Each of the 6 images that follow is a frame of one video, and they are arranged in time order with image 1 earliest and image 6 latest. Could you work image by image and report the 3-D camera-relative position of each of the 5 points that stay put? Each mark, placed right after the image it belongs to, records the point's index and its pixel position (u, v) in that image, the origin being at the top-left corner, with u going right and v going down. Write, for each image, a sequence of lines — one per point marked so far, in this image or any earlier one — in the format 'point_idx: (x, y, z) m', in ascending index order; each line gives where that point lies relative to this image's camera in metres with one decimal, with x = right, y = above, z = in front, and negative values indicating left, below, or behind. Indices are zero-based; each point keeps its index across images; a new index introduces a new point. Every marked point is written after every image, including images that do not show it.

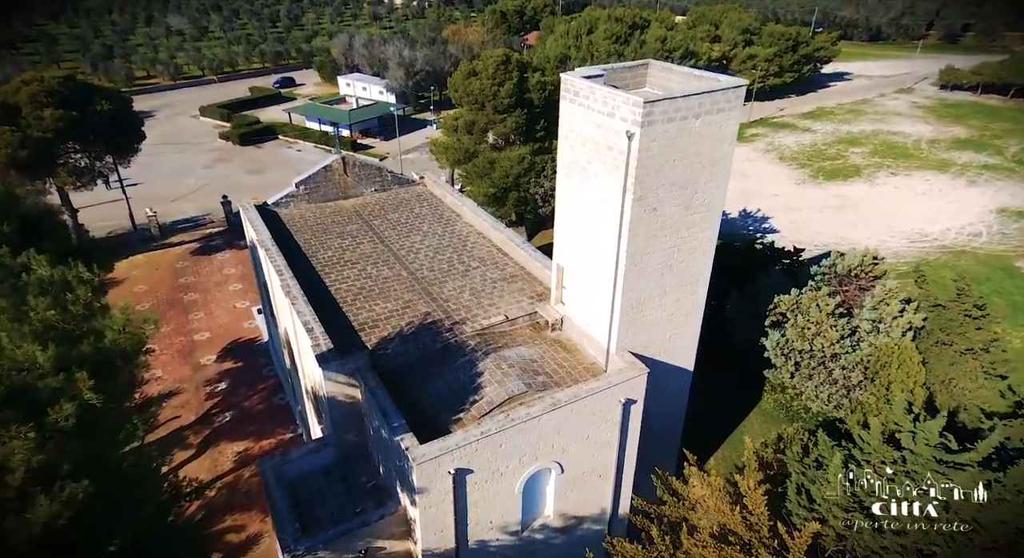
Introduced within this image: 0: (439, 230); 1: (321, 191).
0: (-2.0, +1.4, +18.2) m
1: (-5.7, +2.6, +19.4) m
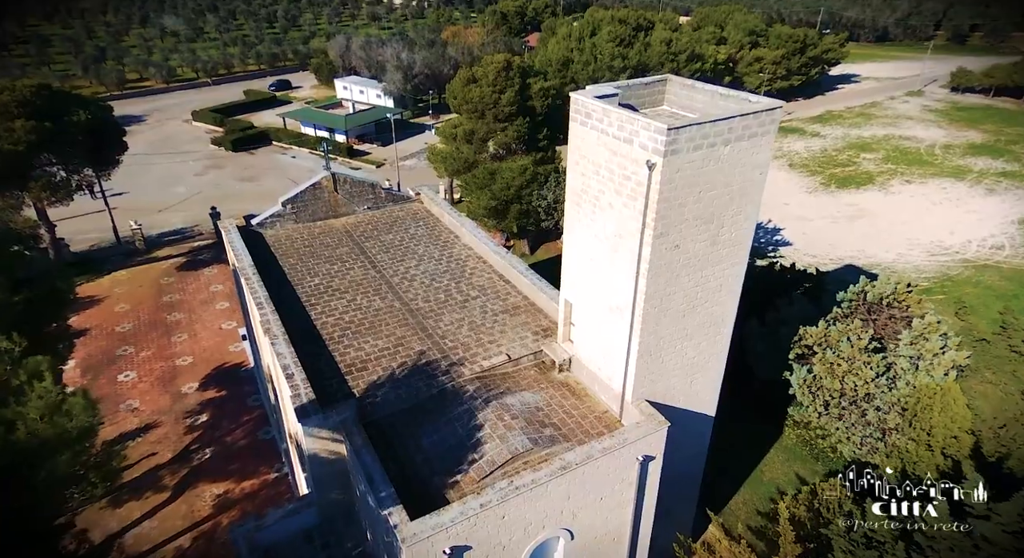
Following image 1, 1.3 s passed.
0: (-2.0, +0.7, +16.9) m
1: (-5.6, +1.9, +18.1) m
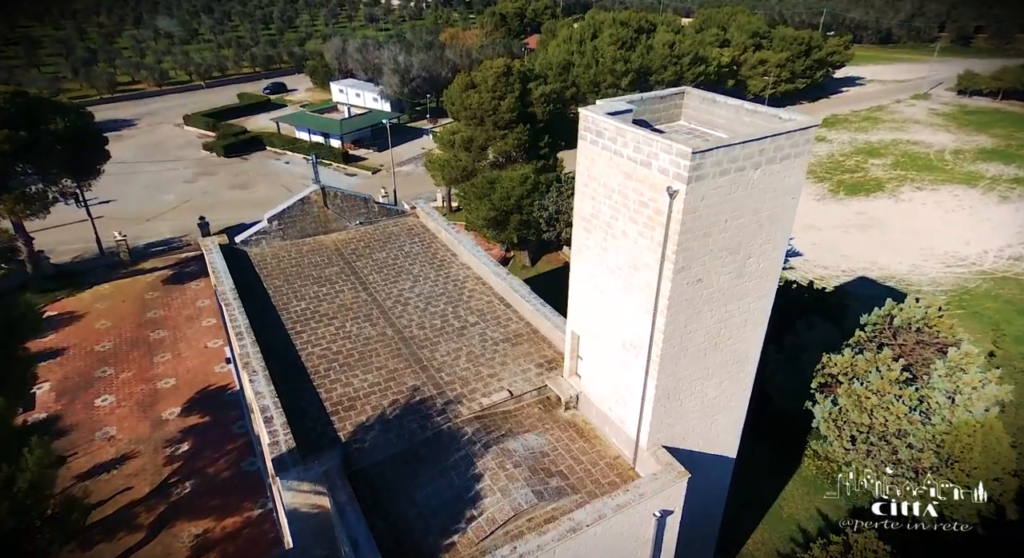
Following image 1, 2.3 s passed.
0: (-1.9, +0.1, +15.8) m
1: (-5.6, +1.4, +17.0) m
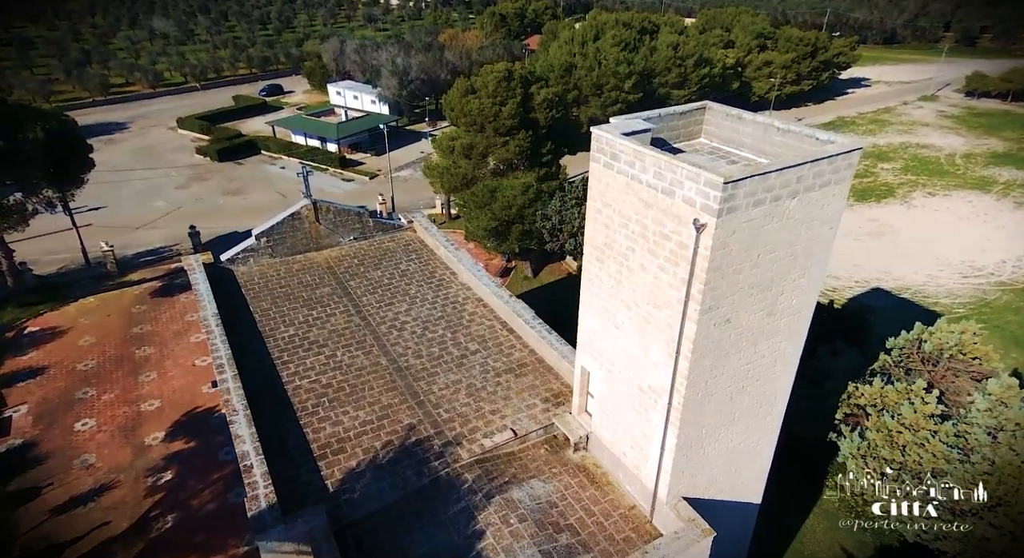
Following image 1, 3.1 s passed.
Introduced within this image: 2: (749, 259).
0: (-1.9, -0.4, +14.8) m
1: (-5.6, +0.9, +16.0) m
2: (+2.8, +0.2, +7.6) m
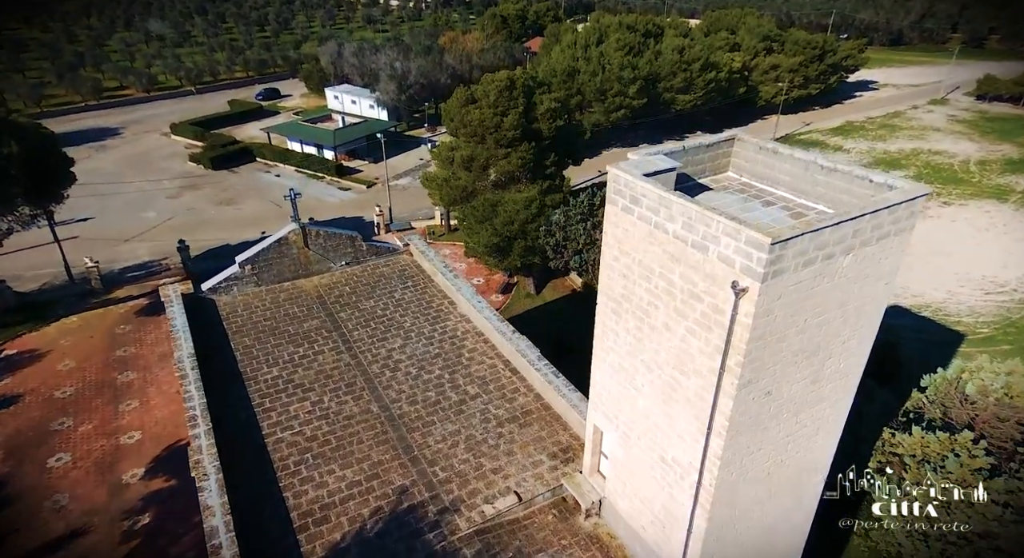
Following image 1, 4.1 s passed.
0: (-1.8, -1.0, +13.7) m
1: (-5.5, +0.2, +14.9) m
2: (+2.8, -0.5, +6.5) m
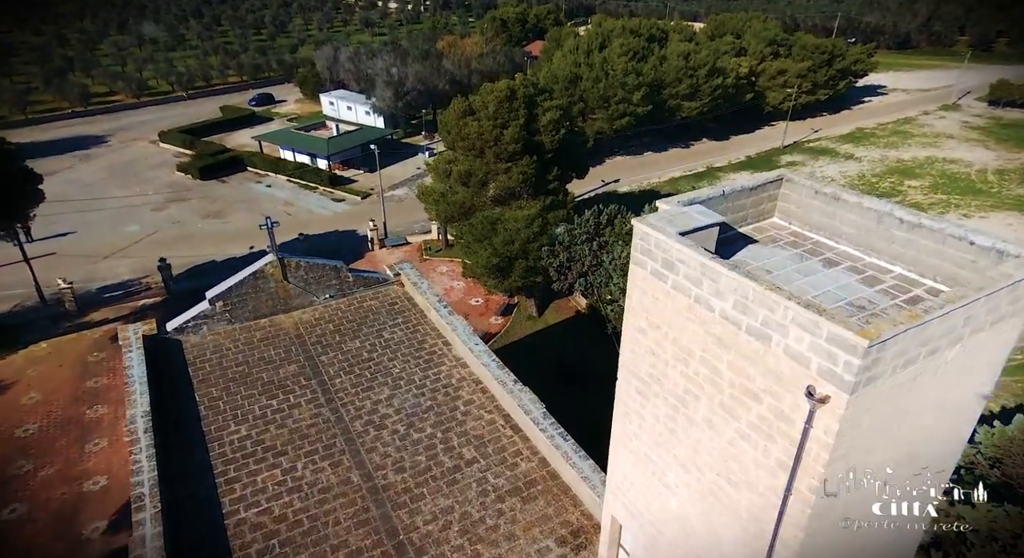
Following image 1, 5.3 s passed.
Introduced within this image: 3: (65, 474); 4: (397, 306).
0: (-1.8, -1.8, +12.2) m
1: (-5.5, -0.5, +13.4) m
2: (+2.8, -1.2, +5.0) m
3: (-11.2, -4.9, +16.4) m
4: (-2.5, -0.6, +14.3) m
